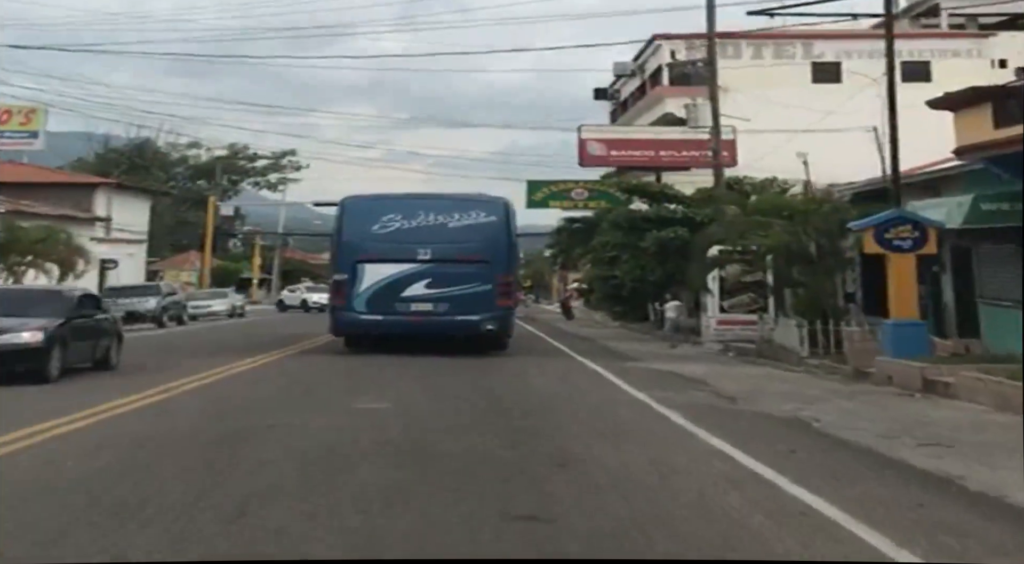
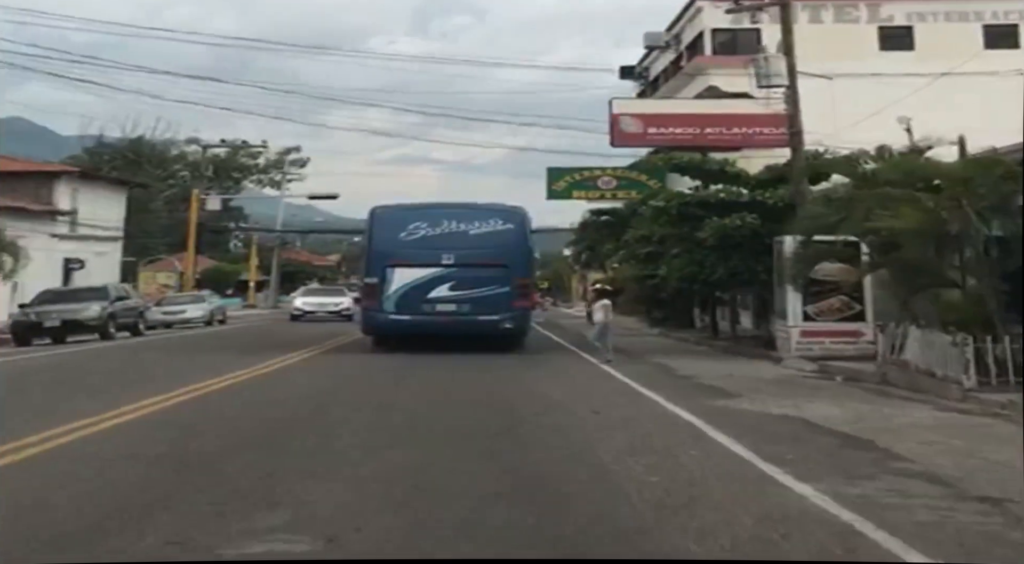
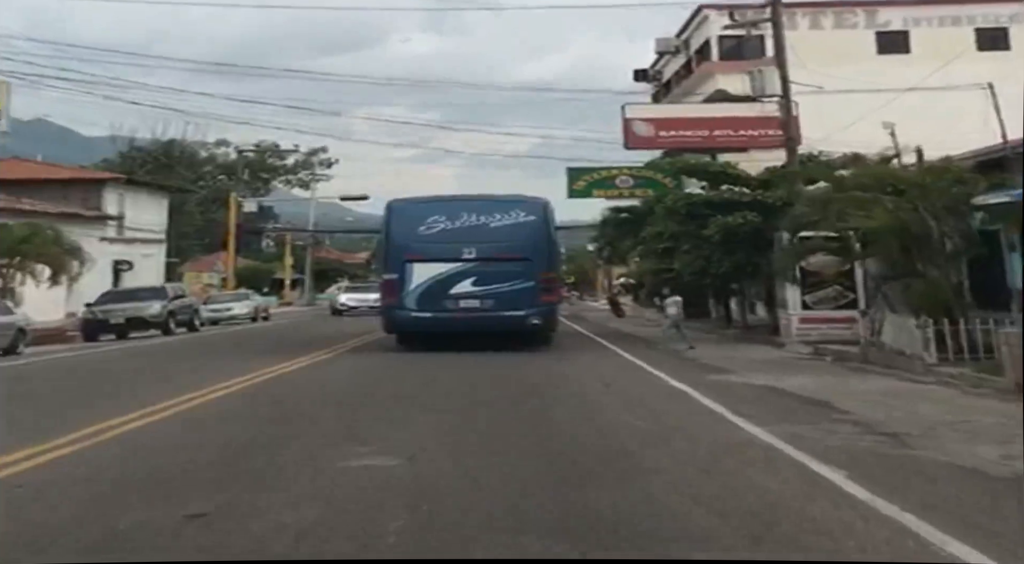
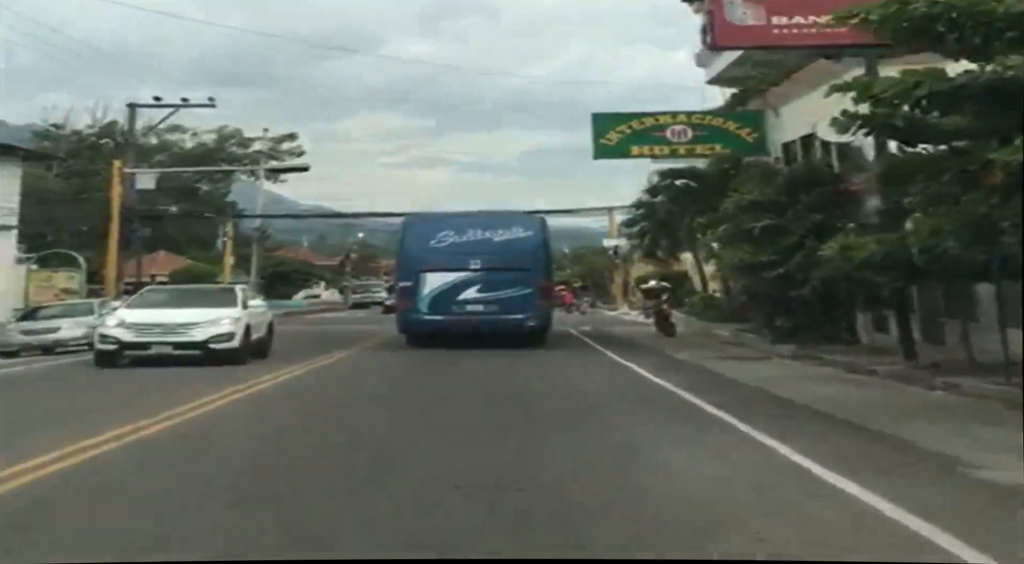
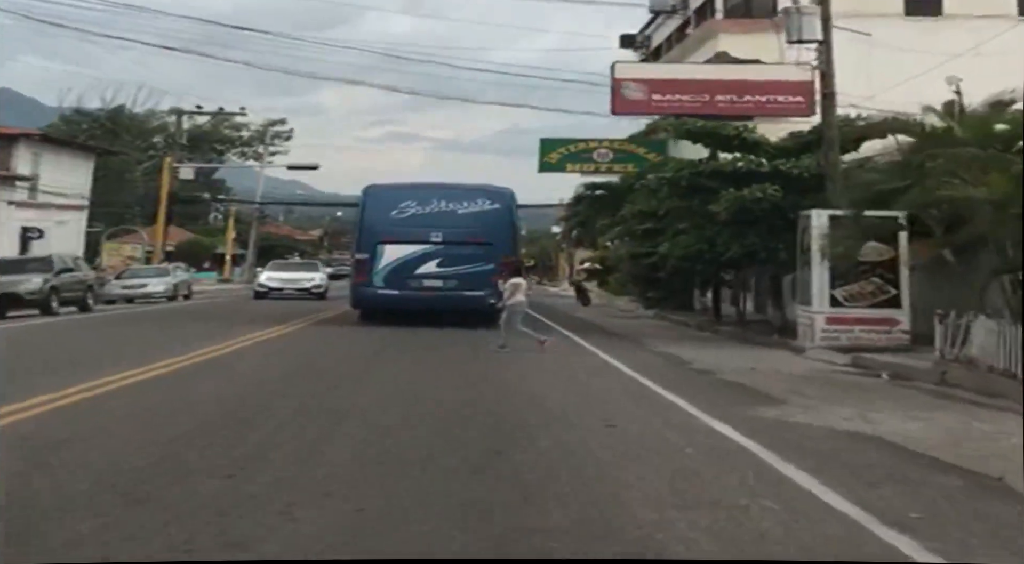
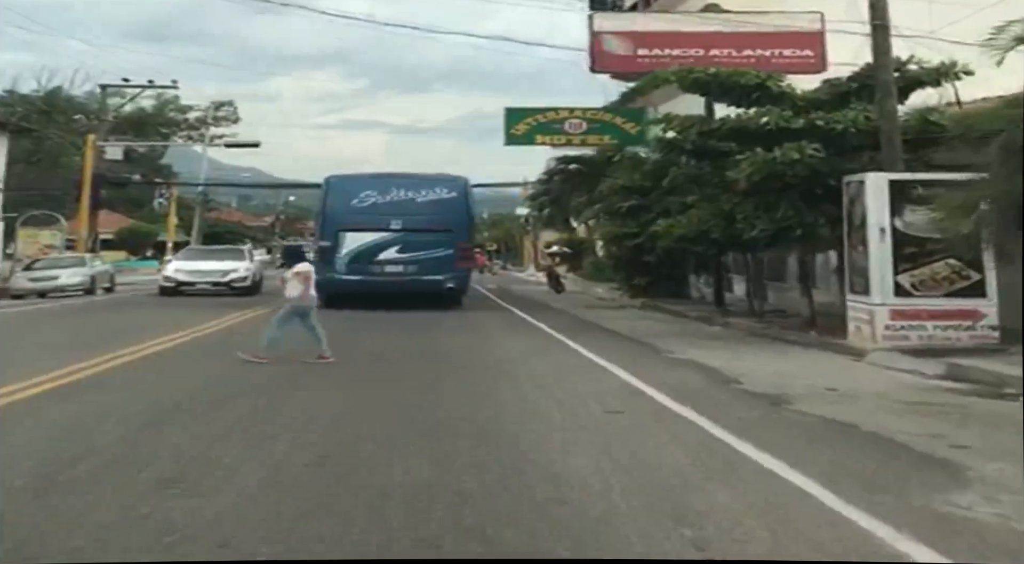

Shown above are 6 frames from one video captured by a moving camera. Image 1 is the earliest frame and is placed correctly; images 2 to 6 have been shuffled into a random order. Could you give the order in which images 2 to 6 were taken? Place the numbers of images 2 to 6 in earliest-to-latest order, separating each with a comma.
3, 2, 5, 6, 4
